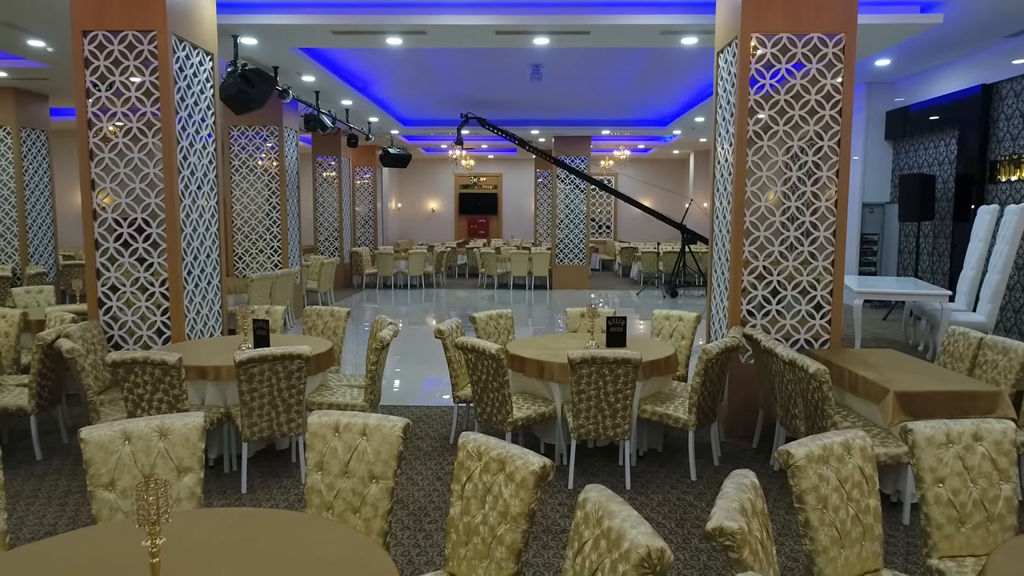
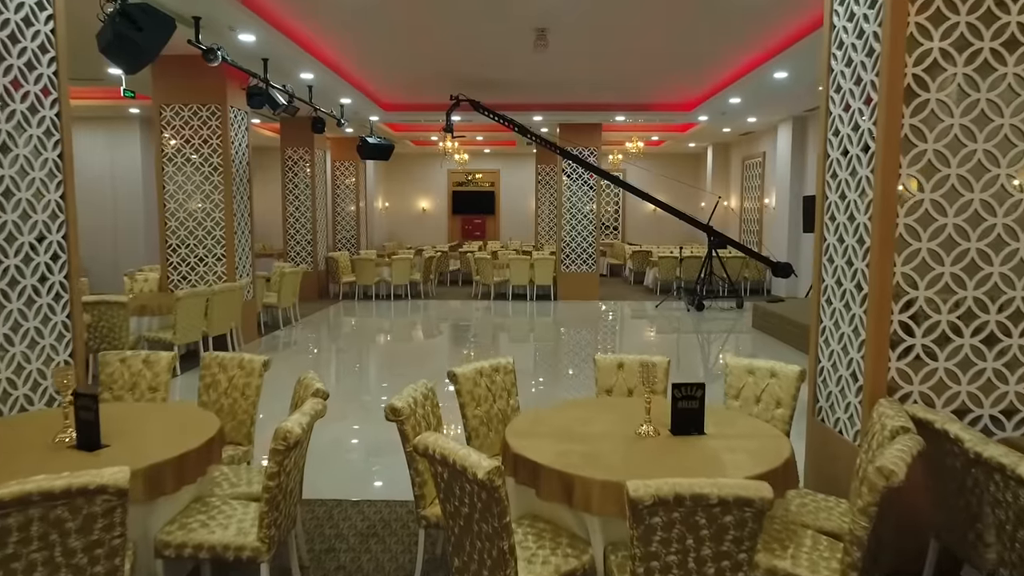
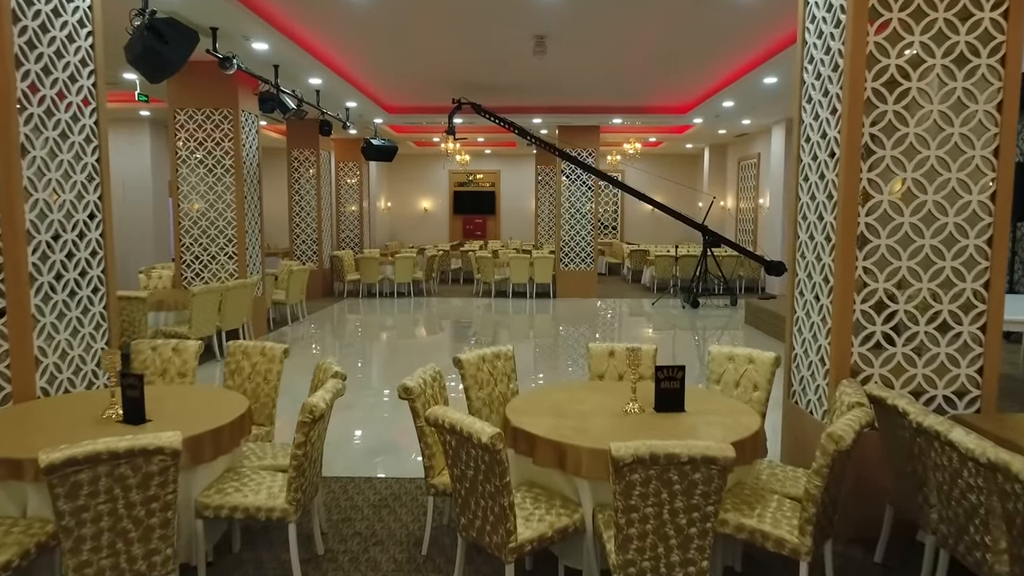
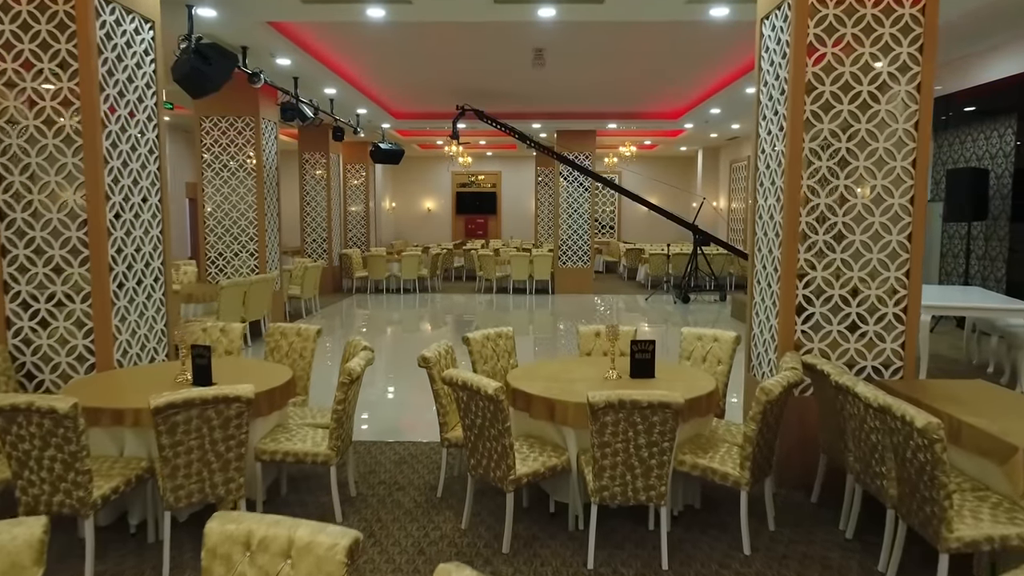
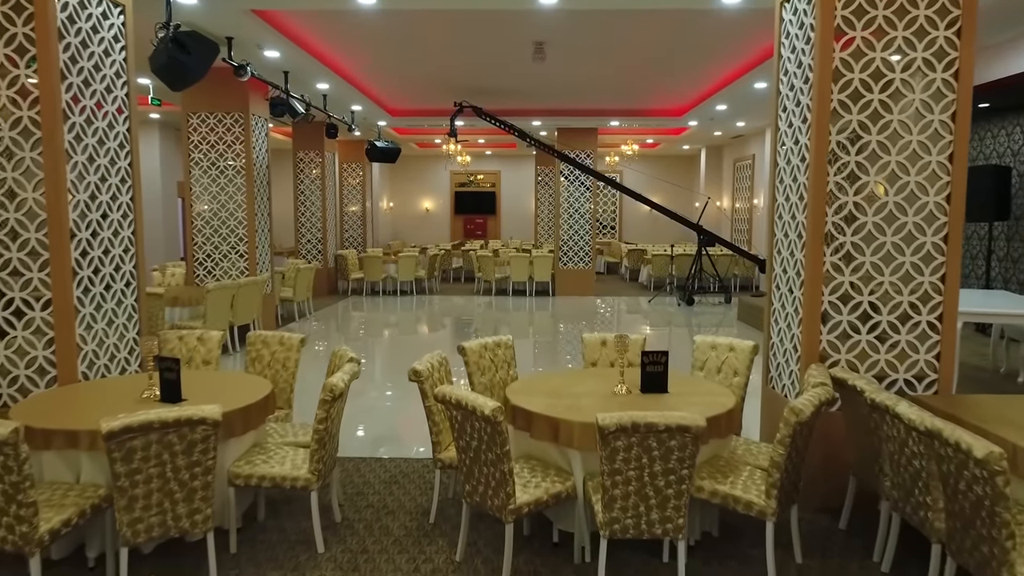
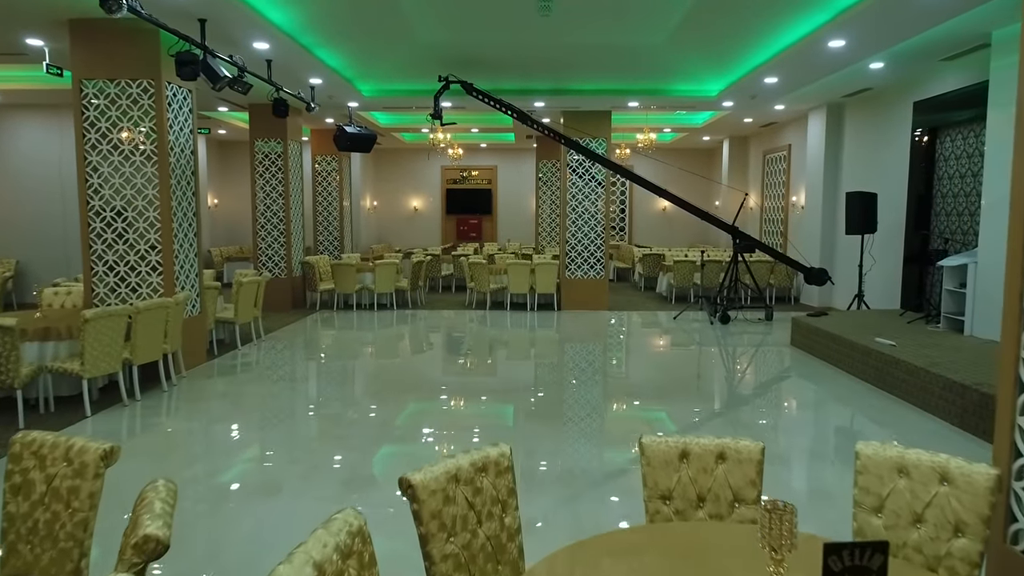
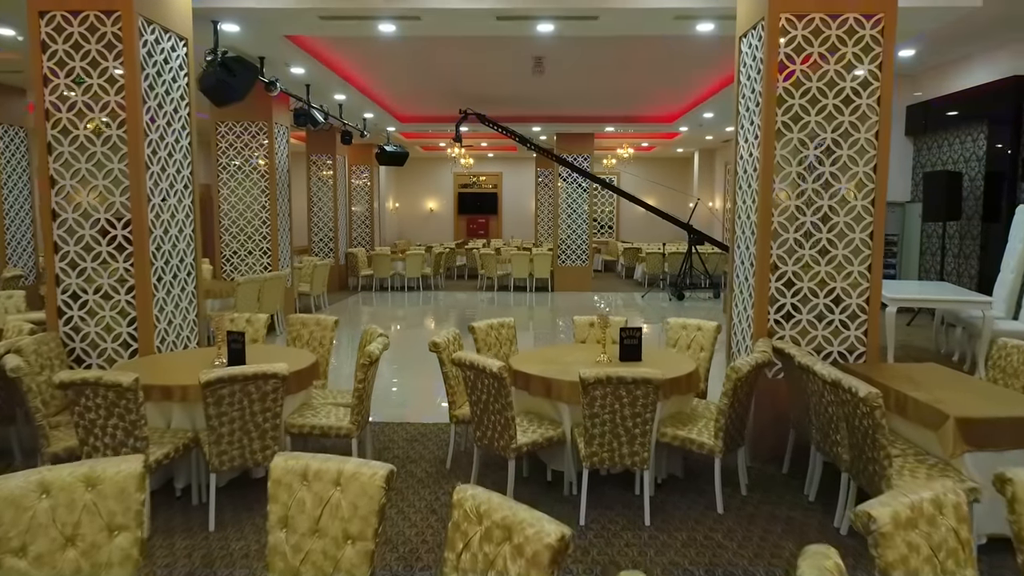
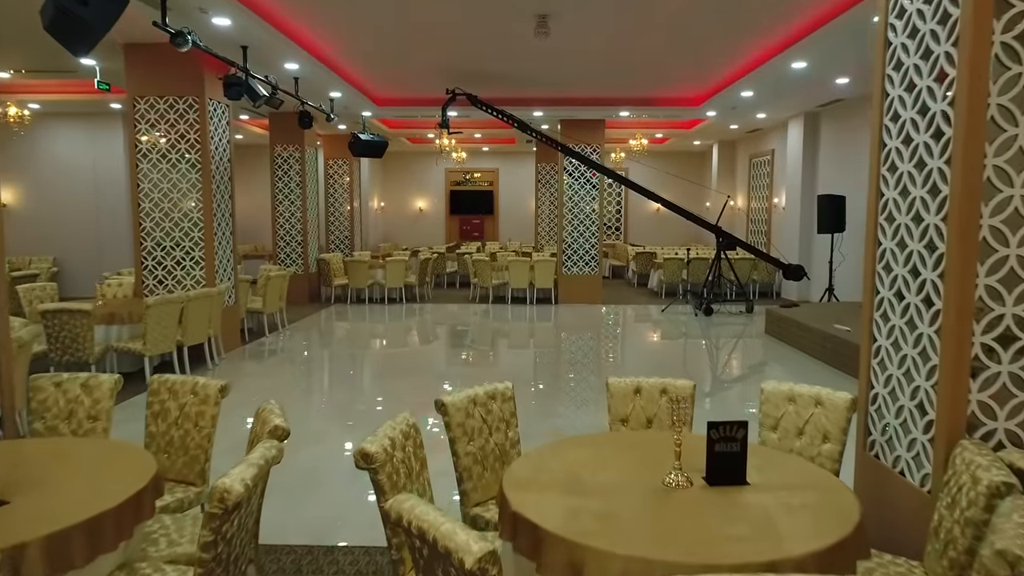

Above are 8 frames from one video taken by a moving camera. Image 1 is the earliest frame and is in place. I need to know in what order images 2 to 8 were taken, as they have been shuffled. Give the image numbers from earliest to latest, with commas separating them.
7, 4, 5, 3, 2, 8, 6
